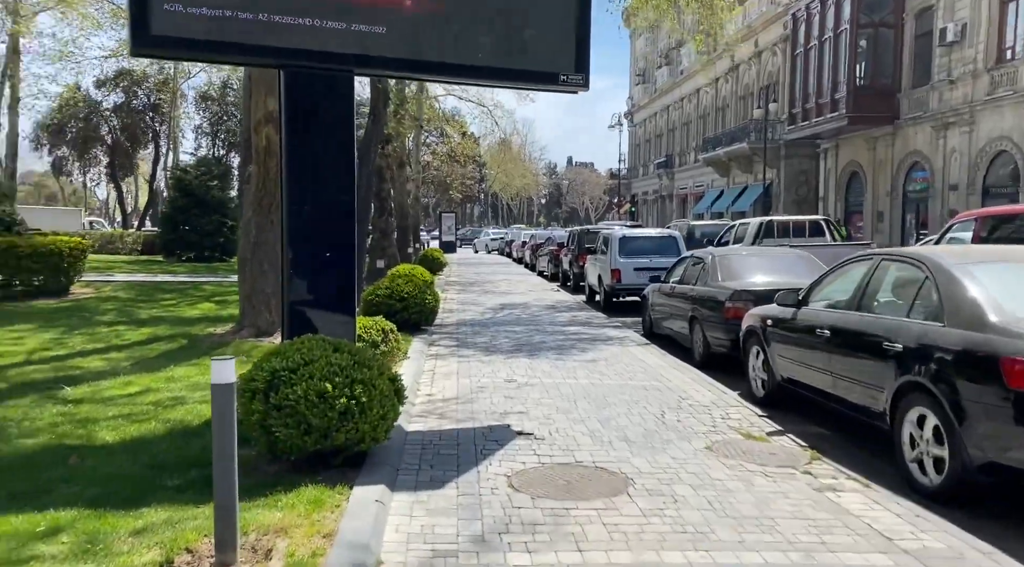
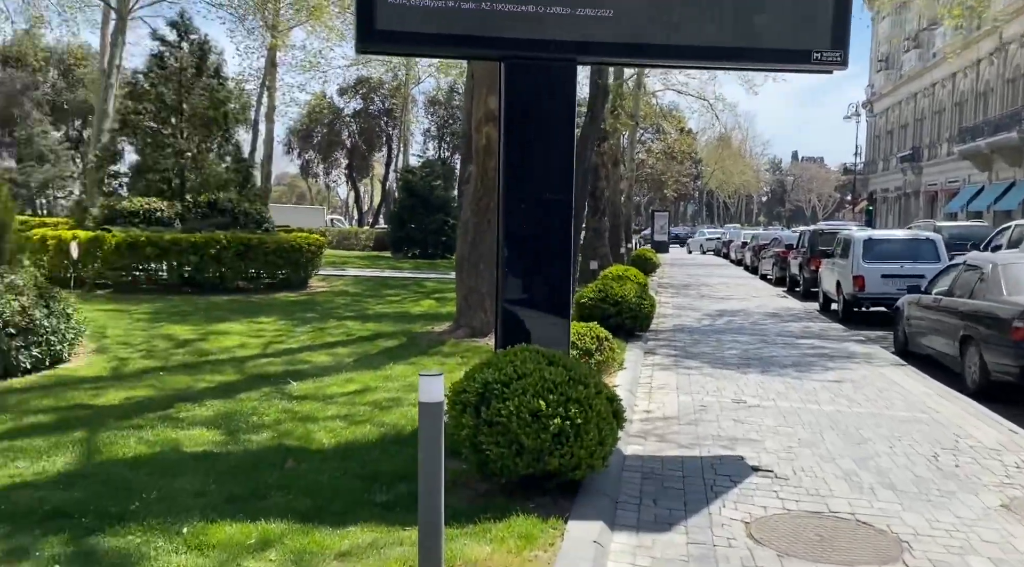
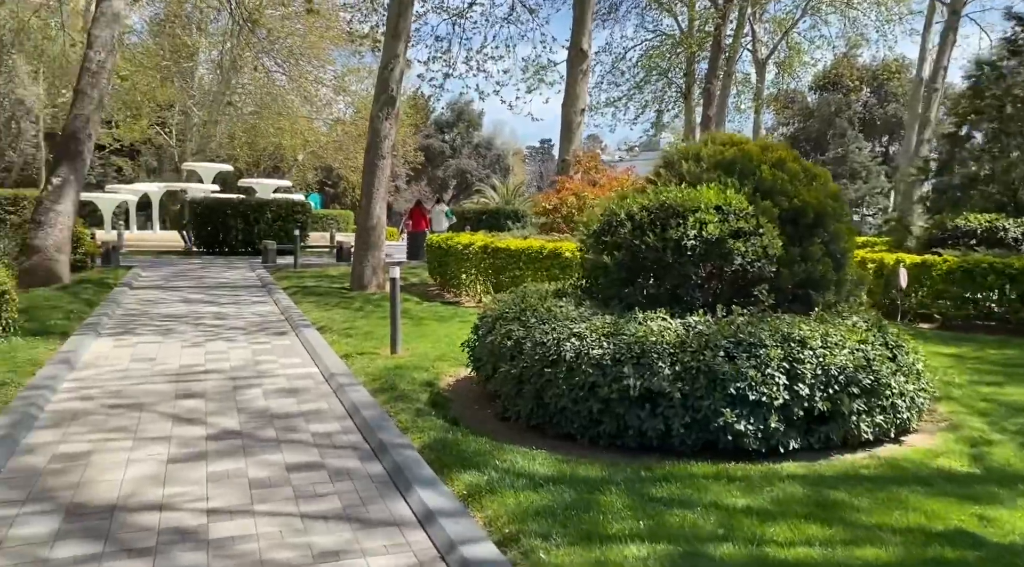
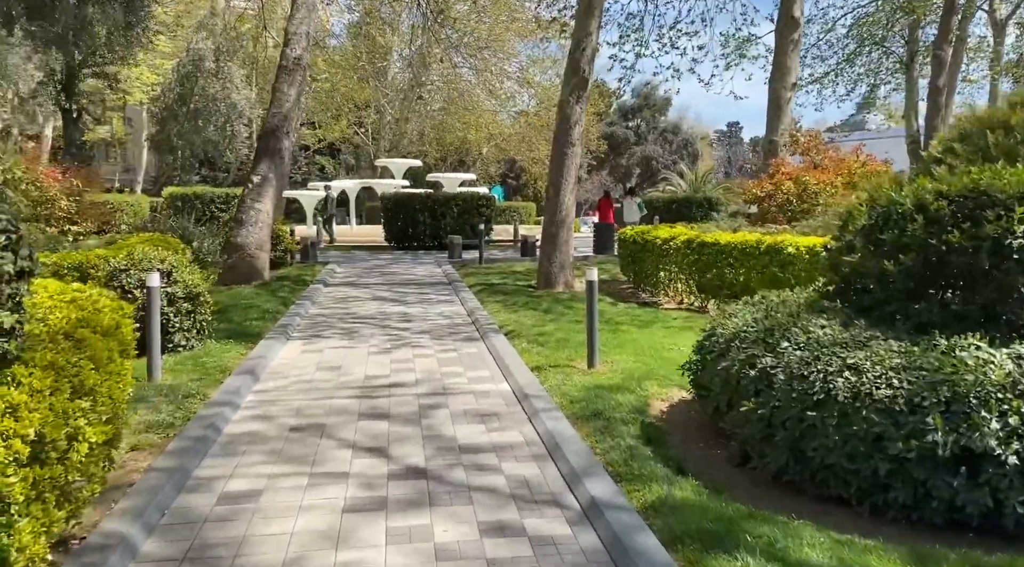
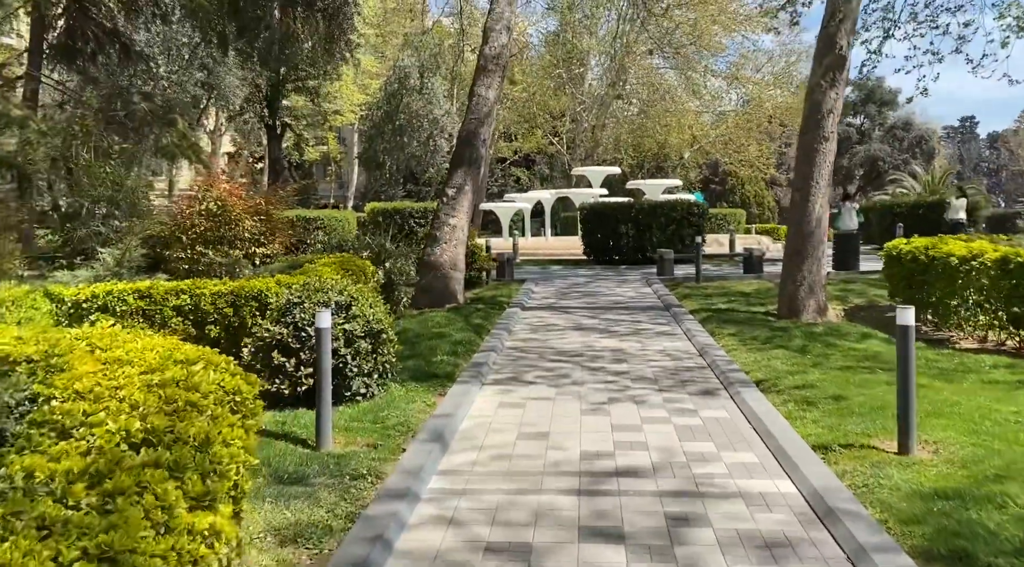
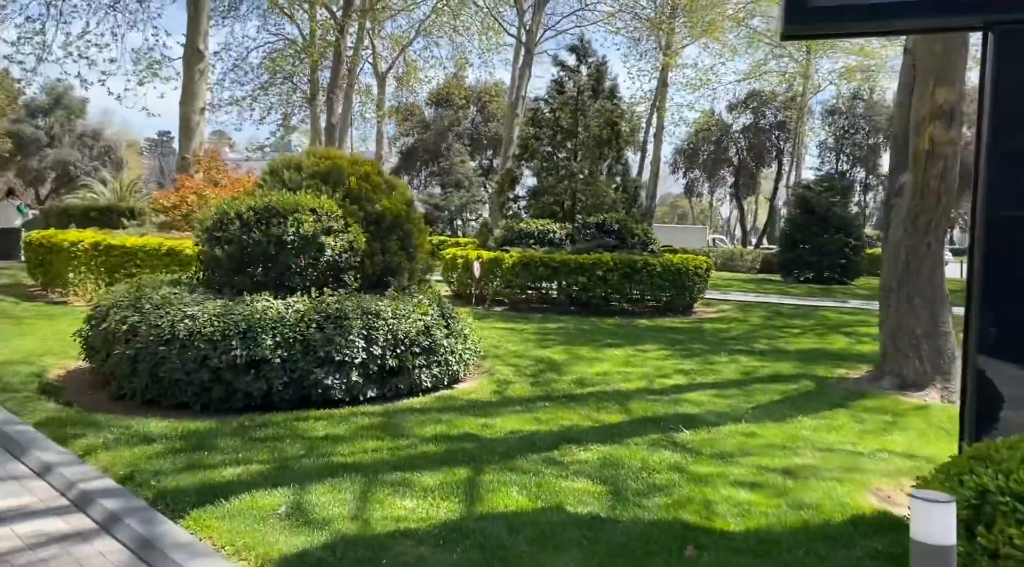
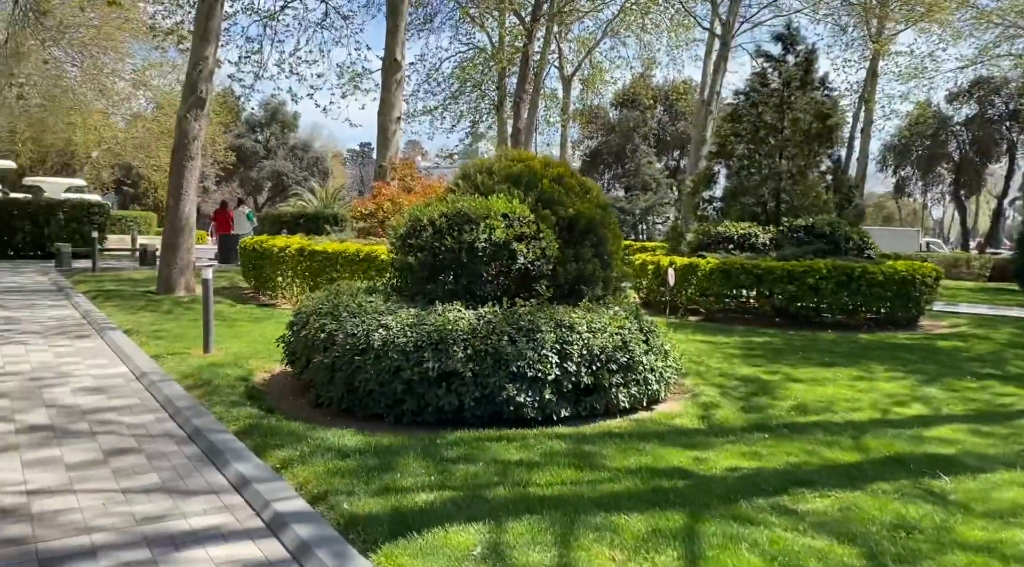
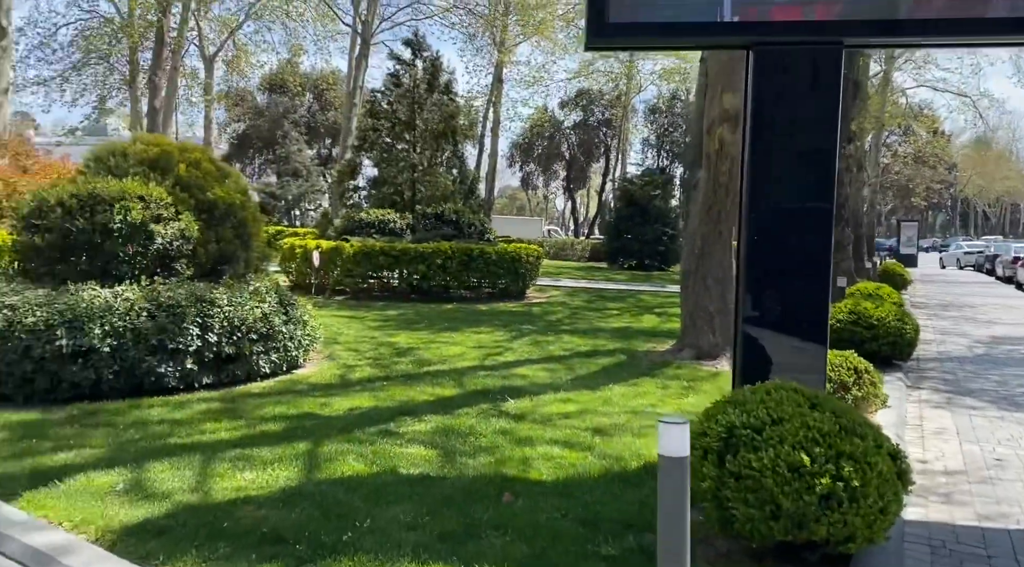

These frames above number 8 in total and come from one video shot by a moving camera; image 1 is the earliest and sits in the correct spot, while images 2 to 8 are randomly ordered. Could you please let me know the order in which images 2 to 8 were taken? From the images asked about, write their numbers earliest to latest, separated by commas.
2, 8, 6, 7, 3, 4, 5
